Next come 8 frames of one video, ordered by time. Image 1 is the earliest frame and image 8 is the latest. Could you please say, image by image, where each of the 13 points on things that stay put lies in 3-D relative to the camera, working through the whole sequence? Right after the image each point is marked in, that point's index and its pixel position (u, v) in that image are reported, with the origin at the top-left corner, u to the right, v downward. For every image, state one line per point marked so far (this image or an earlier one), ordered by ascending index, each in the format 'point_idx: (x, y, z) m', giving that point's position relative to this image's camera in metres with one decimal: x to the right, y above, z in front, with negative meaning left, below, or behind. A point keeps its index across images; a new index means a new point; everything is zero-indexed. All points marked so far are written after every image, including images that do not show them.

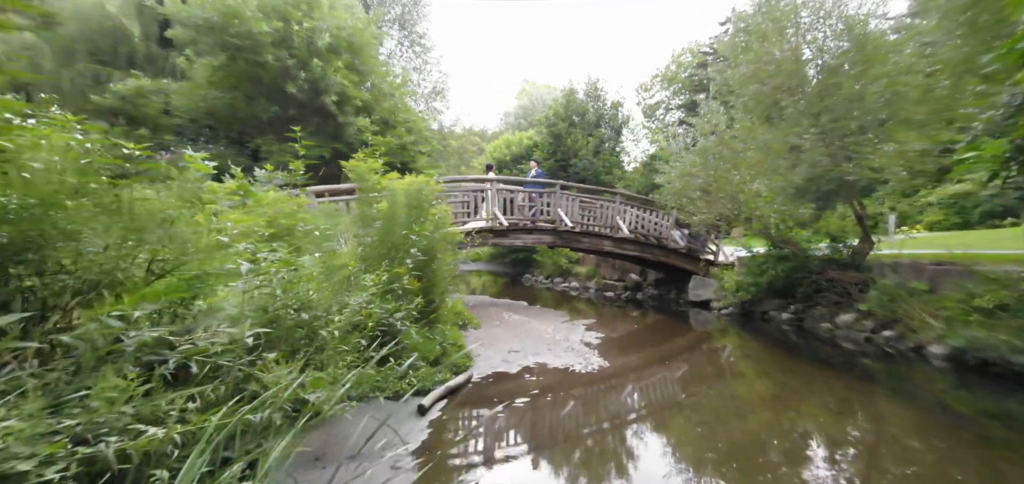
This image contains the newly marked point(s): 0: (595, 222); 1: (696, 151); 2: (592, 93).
0: (+1.9, +0.4, +9.2) m
1: (+3.6, +1.8, +8.2) m
2: (+2.9, +5.5, +14.9) m
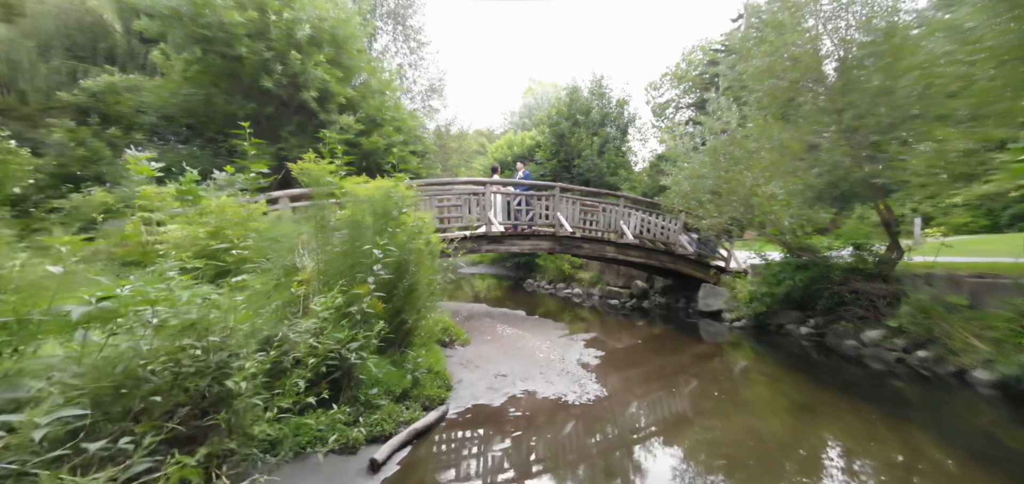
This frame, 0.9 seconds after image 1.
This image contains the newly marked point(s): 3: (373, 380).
0: (+1.8, +0.3, +8.7) m
1: (+3.6, +1.7, +7.6) m
2: (+3.0, +5.4, +14.3) m
3: (-1.0, -1.0, +2.9) m
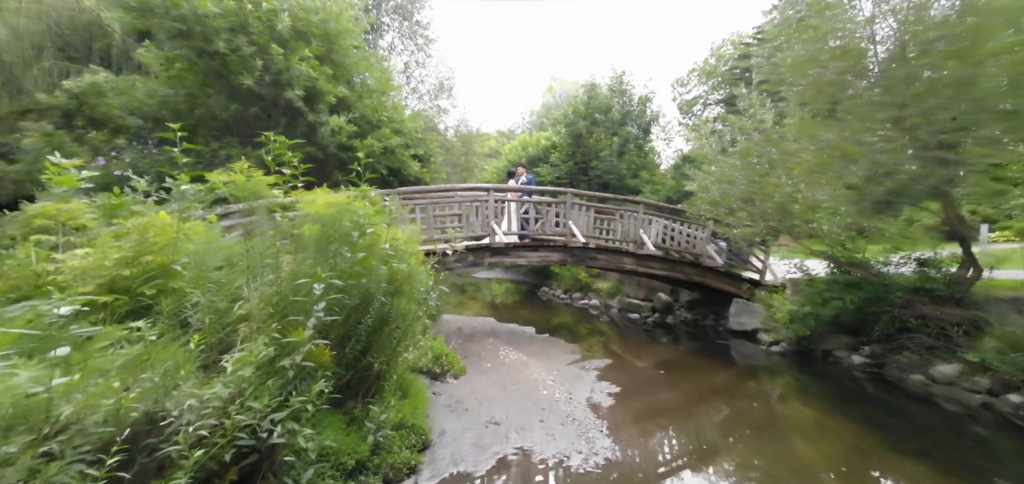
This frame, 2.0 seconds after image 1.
0: (+2.0, +0.1, +7.9) m
1: (+3.7, +1.5, +6.8) m
2: (+3.5, +5.2, +13.5) m
3: (-1.1, -1.2, +2.3) m
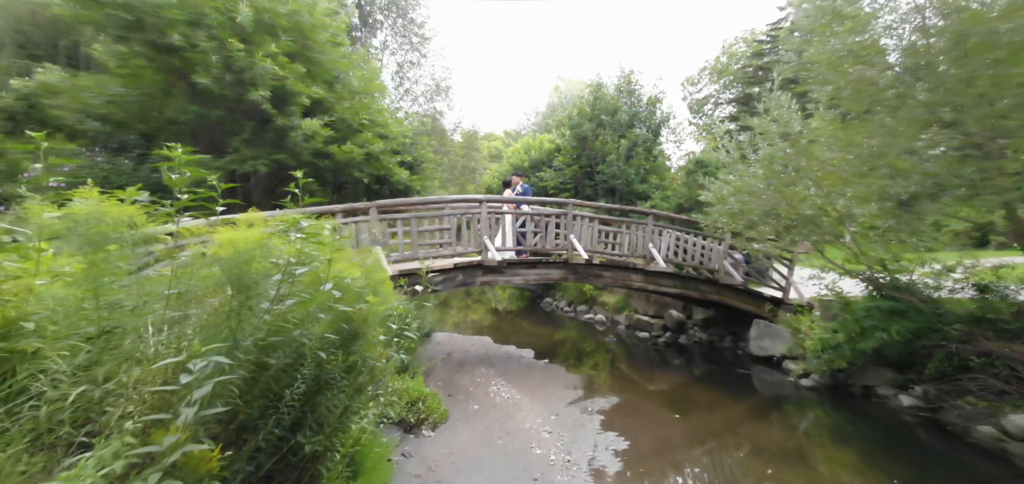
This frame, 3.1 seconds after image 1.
0: (+2.0, -0.2, +7.2) m
1: (+3.7, +1.2, +6.0) m
2: (+3.6, +4.9, +12.8) m
3: (-1.3, -1.4, +1.6) m
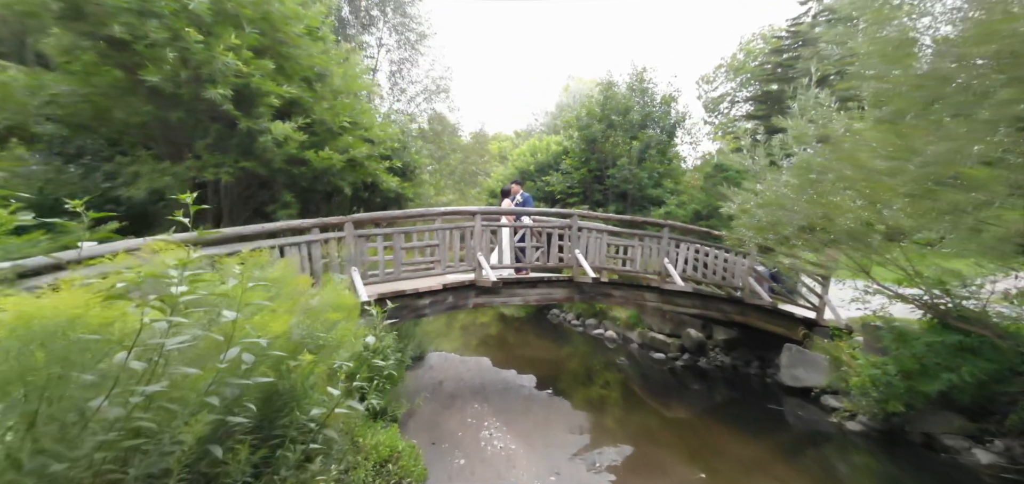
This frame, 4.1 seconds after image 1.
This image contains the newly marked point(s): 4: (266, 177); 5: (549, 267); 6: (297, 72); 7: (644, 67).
0: (+2.0, -0.4, +6.4) m
1: (+3.6, +1.0, +5.2) m
2: (+3.7, +4.6, +12.0) m
3: (-1.4, -1.6, +0.9) m
4: (-3.1, +0.8, +5.2) m
5: (+0.6, -0.4, +5.8) m
6: (-2.8, +2.3, +5.4) m
7: (+3.9, +5.2, +12.1) m
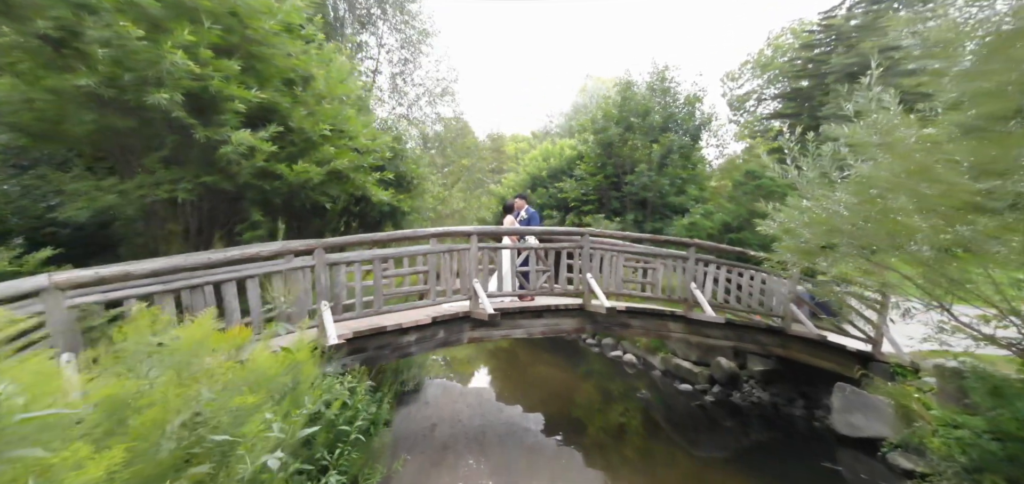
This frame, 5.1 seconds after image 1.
0: (+2.0, -0.7, +5.6) m
1: (+3.7, +0.7, +4.3) m
2: (+4.0, +4.3, +11.1) m
3: (-1.6, -1.9, +0.2) m
4: (-3.1, +0.6, +4.6) m
5: (+0.6, -0.6, +5.1) m
6: (-2.8, +2.0, +4.8) m
7: (+4.2, +4.9, +11.2) m
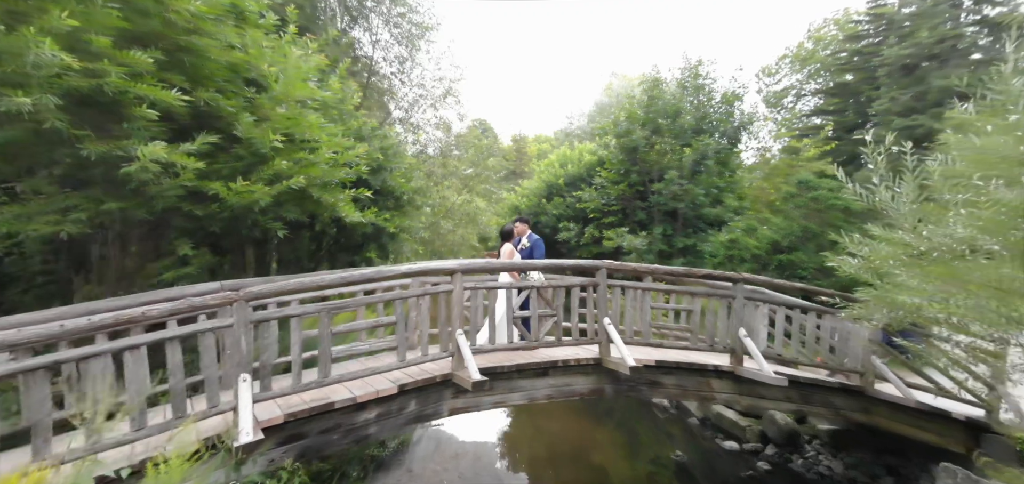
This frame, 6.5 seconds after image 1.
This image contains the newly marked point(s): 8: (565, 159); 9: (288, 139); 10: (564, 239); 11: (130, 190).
0: (+2.0, -1.1, +4.4) m
1: (+3.6, +0.3, +3.0) m
2: (+4.3, +3.9, +9.8) m
3: (-1.9, -2.2, -0.8) m
4: (-3.2, +0.2, +3.6) m
5: (+0.6, -1.0, +3.9) m
6: (-2.8, +1.6, +3.8) m
7: (+4.6, +4.5, +9.9) m
8: (+1.6, +2.5, +12.3) m
9: (-2.3, +1.1, +4.3) m
10: (+1.4, +0.1, +10.9) m
11: (-3.2, +0.5, +3.4) m
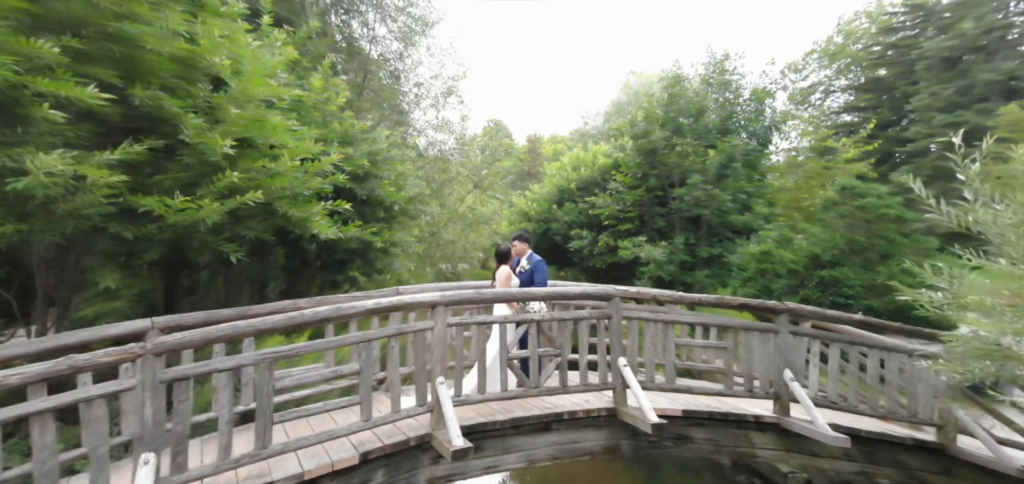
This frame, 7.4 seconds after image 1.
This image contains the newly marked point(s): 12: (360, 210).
0: (+2.0, -1.3, +3.6) m
1: (+3.5, +0.1, +2.2) m
2: (+4.5, +3.7, +8.9) m
3: (-2.1, -2.4, -1.4) m
4: (-3.2, 0.0, +3.1) m
5: (+0.5, -1.2, +3.2) m
6: (-2.9, +1.4, +3.2) m
7: (+4.7, +4.2, +9.0) m
8: (+1.9, +2.3, +11.5) m
9: (-2.4, +0.9, +3.6) m
10: (+1.6, -0.1, +10.1) m
11: (-3.2, +0.3, +2.8) m
12: (-1.9, +0.4, +5.2) m
